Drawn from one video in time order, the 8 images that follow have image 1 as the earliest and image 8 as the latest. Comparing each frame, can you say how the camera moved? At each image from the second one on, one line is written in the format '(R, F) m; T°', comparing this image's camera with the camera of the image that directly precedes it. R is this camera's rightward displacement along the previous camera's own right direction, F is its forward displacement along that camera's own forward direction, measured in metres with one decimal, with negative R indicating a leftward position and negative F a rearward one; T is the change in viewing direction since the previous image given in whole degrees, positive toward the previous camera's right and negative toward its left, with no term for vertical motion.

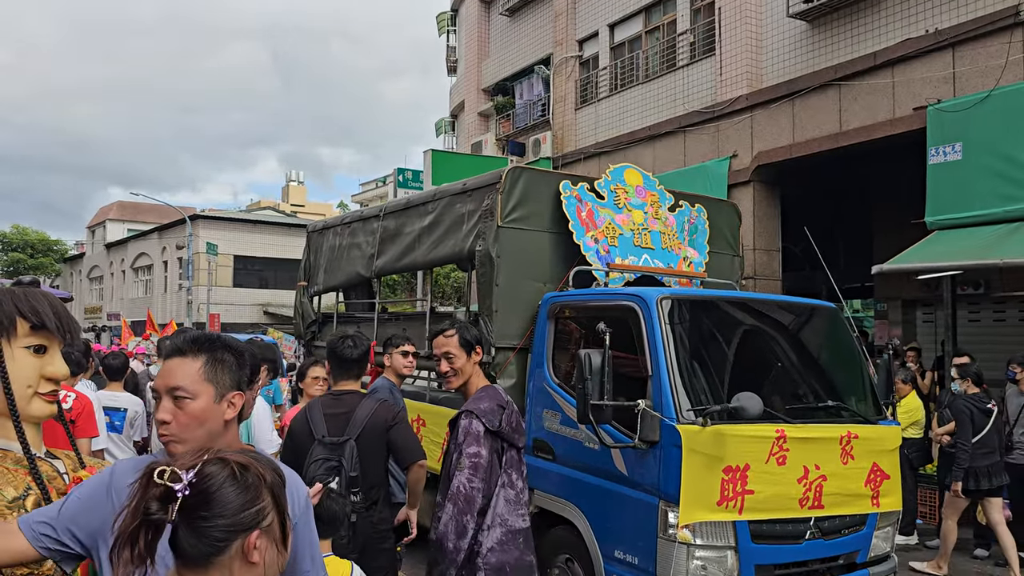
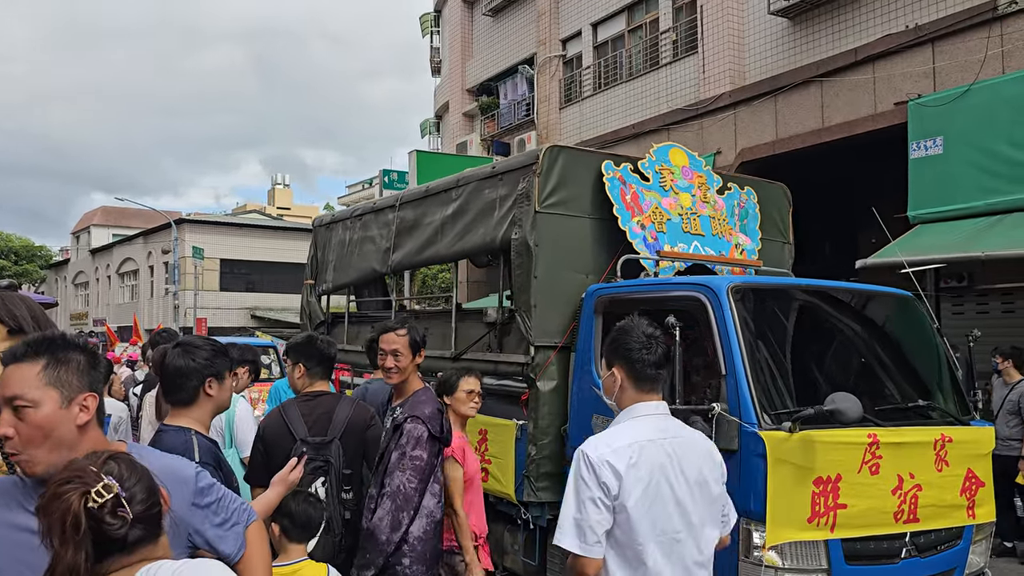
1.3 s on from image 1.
(-0.3, +0.5) m; +1°
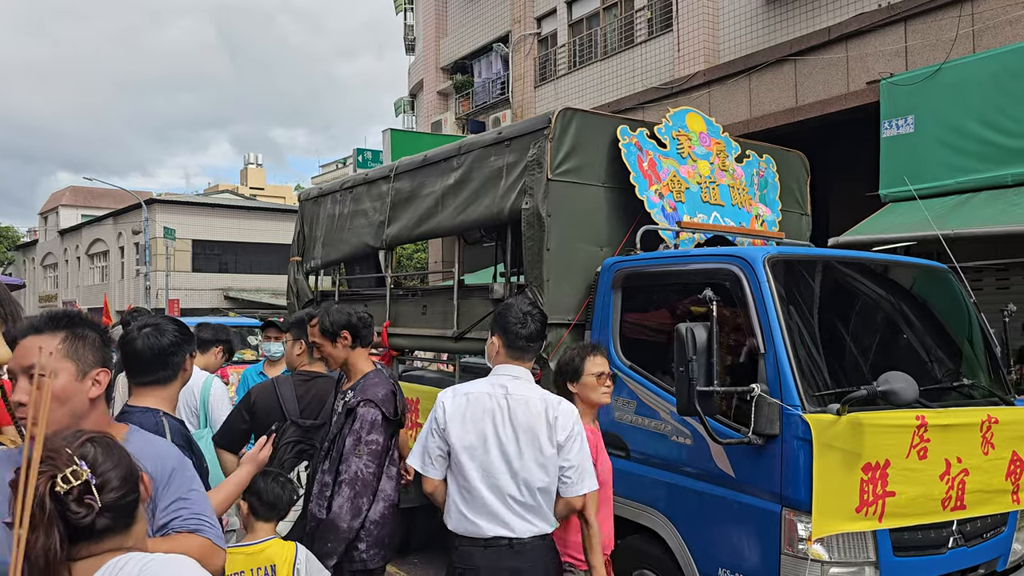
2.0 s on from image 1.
(-0.2, +0.3) m; +2°
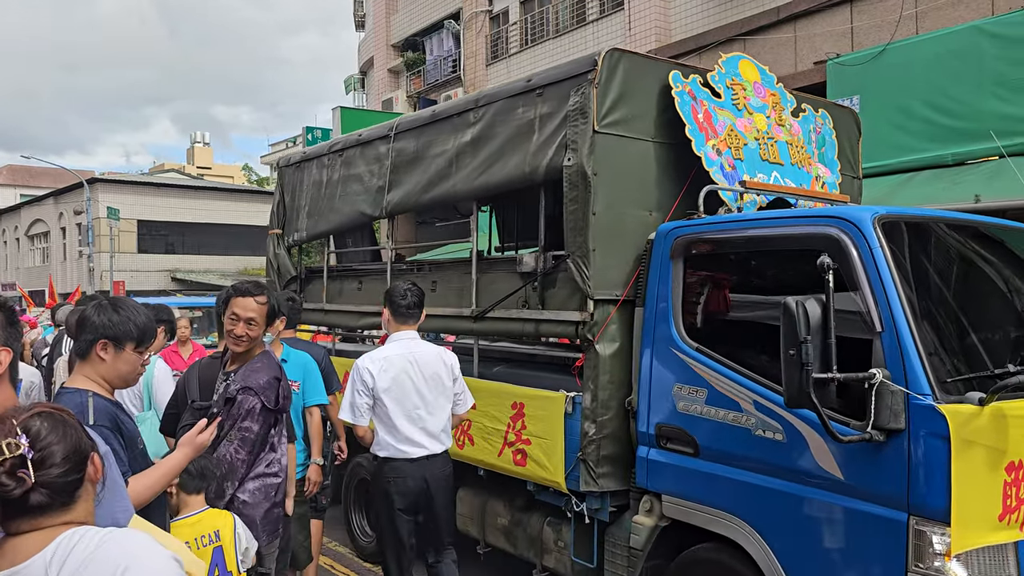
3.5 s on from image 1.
(-0.4, +0.6) m; +3°
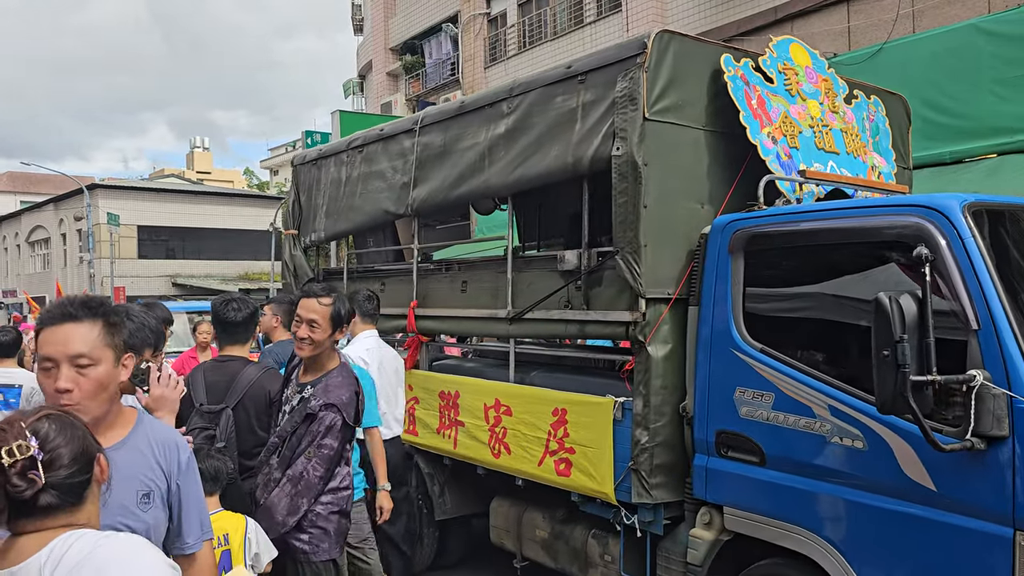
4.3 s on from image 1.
(-0.2, +0.2) m; 0°
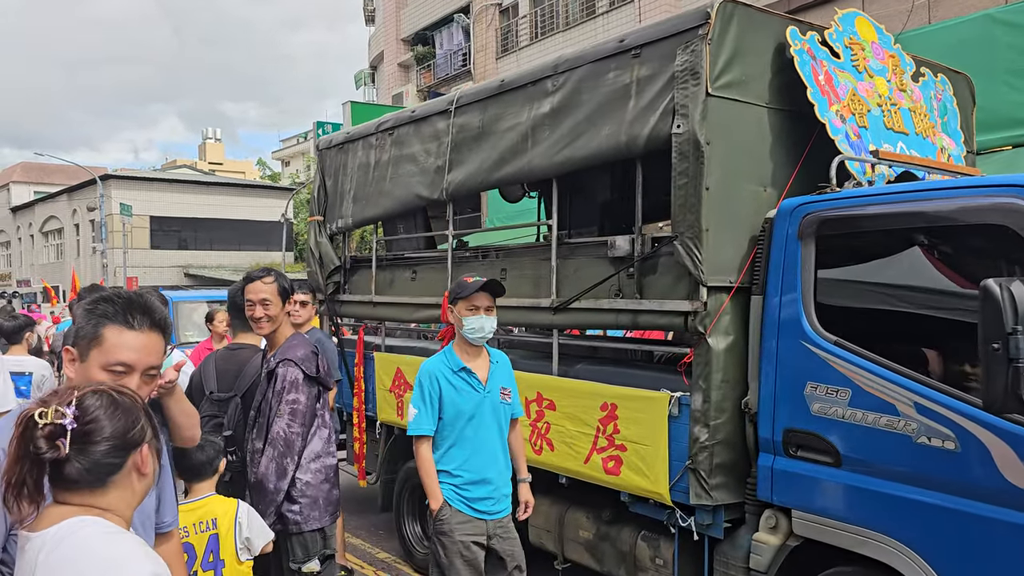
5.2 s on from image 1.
(-0.1, +0.2) m; -1°
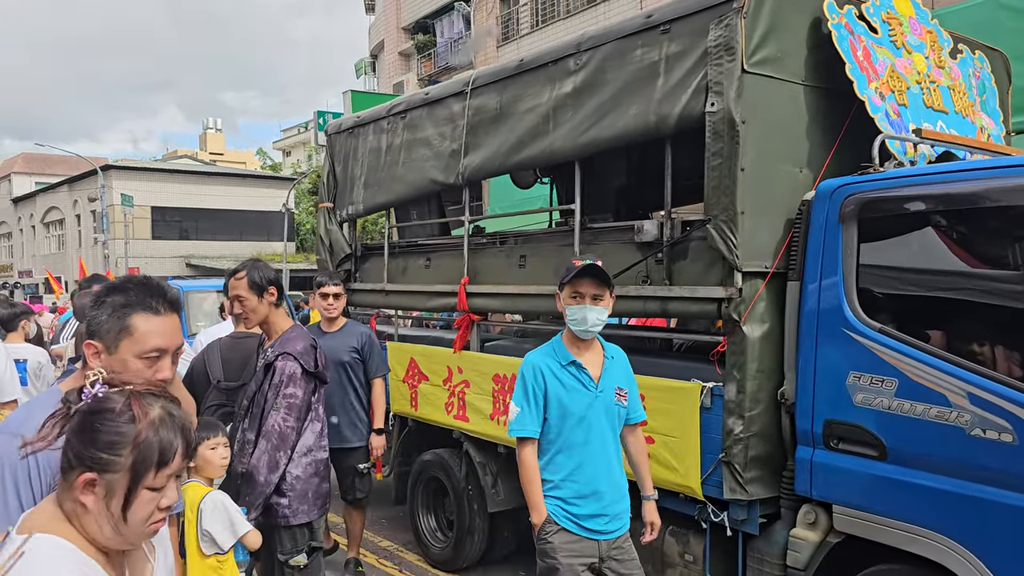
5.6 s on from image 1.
(-0.1, +0.1) m; 0°
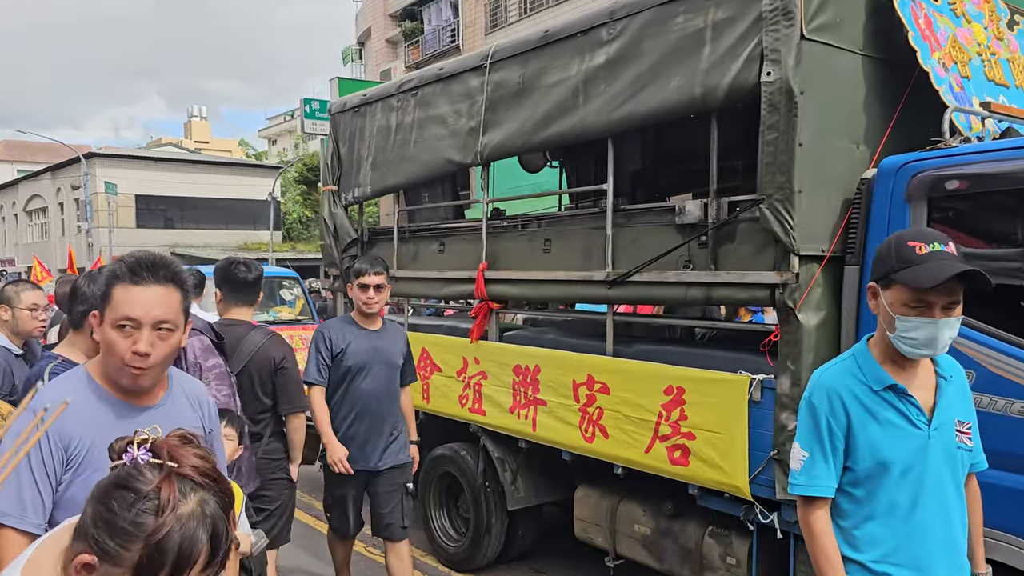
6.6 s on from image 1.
(-0.2, +0.2) m; +1°
